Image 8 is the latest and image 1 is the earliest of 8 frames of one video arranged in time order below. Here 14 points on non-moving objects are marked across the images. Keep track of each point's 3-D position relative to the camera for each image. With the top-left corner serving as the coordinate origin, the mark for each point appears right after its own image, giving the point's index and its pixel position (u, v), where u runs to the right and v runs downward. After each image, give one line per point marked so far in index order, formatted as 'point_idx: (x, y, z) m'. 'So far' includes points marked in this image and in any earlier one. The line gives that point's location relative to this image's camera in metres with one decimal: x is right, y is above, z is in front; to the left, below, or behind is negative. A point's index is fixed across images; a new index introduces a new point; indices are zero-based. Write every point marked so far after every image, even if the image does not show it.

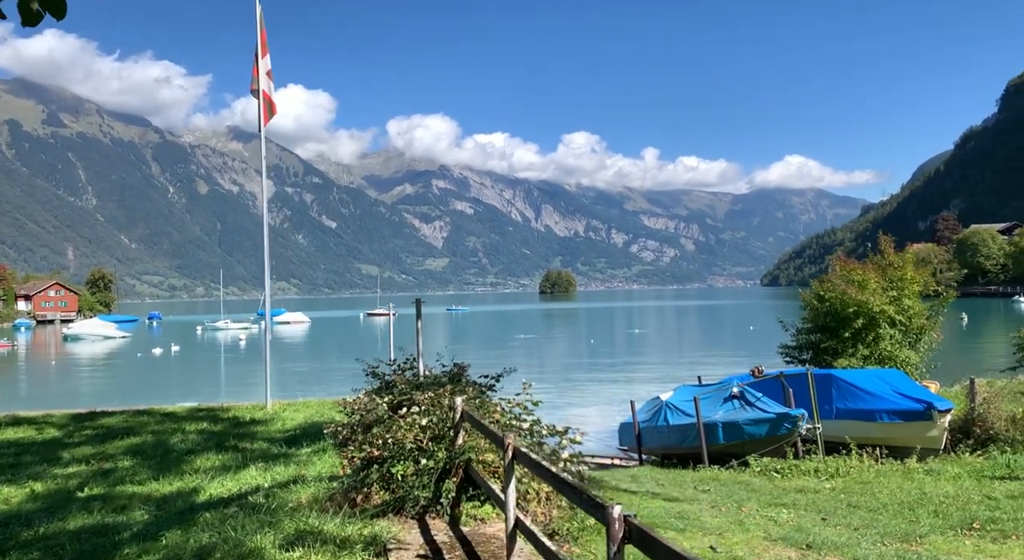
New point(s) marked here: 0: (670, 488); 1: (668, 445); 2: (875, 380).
0: (+2.3, -3.0, +14.0) m
1: (+3.2, -3.4, +19.7) m
2: (+6.9, -1.9, +18.4) m
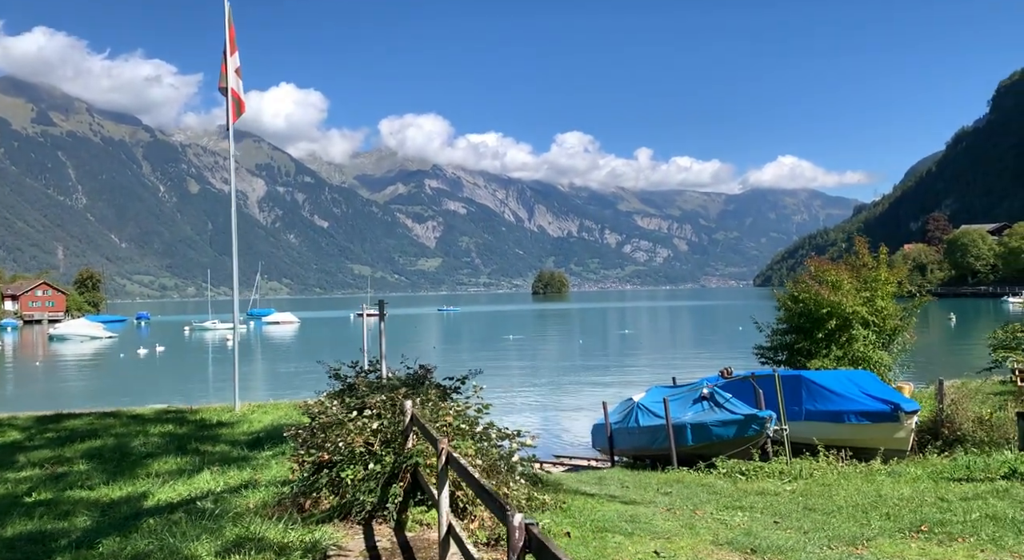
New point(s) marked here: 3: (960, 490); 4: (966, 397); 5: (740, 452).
0: (+1.7, -3.0, +13.9) m
1: (+2.6, -3.4, +19.7) m
2: (+6.3, -1.9, +18.4) m
3: (+5.3, -2.5, +11.6) m
4: (+8.7, -2.2, +18.7) m
5: (+4.1, -3.1, +17.3) m
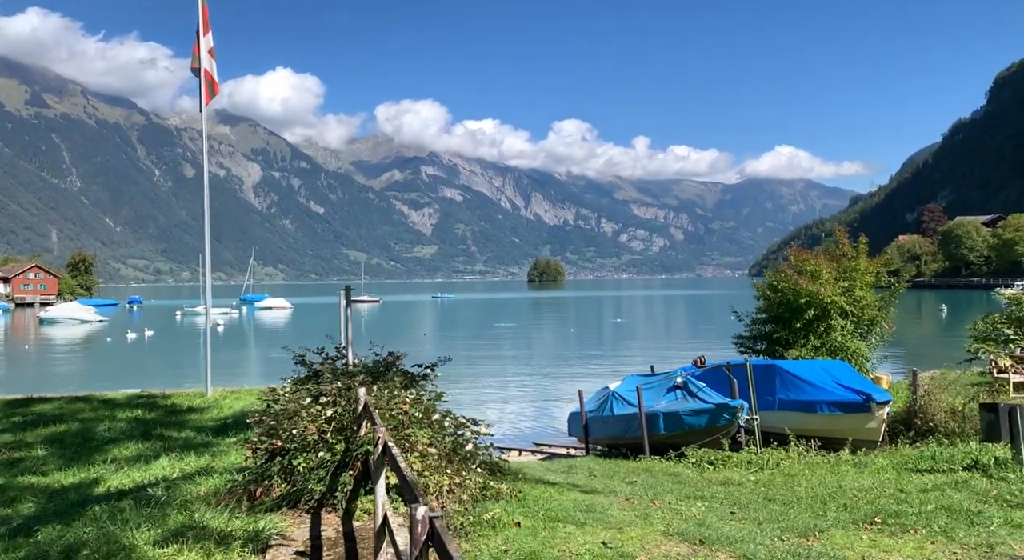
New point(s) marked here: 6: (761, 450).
0: (+1.2, -2.8, +13.8) m
1: (+2.0, -3.1, +19.6) m
2: (+5.8, -1.7, +18.3) m
3: (+4.8, -2.4, +11.5) m
4: (+8.1, -2.1, +18.7) m
5: (+3.6, -2.9, +17.3) m
6: (+4.0, -2.8, +15.8) m
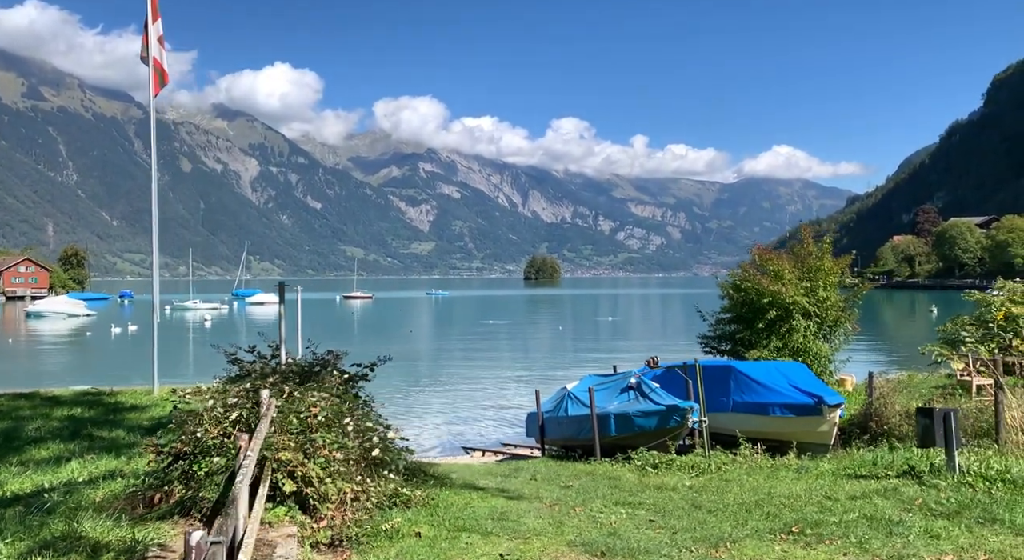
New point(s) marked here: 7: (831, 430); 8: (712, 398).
0: (+0.3, -2.8, +13.5) m
1: (+1.1, -3.1, +19.3) m
2: (+4.8, -1.7, +18.0) m
3: (+3.9, -2.4, +11.2) m
4: (+7.2, -2.1, +18.4) m
5: (+2.6, -2.8, +16.9) m
6: (+3.1, -2.8, +15.5) m
7: (+5.5, -2.6, +16.6) m
8: (+3.8, -2.2, +18.1) m
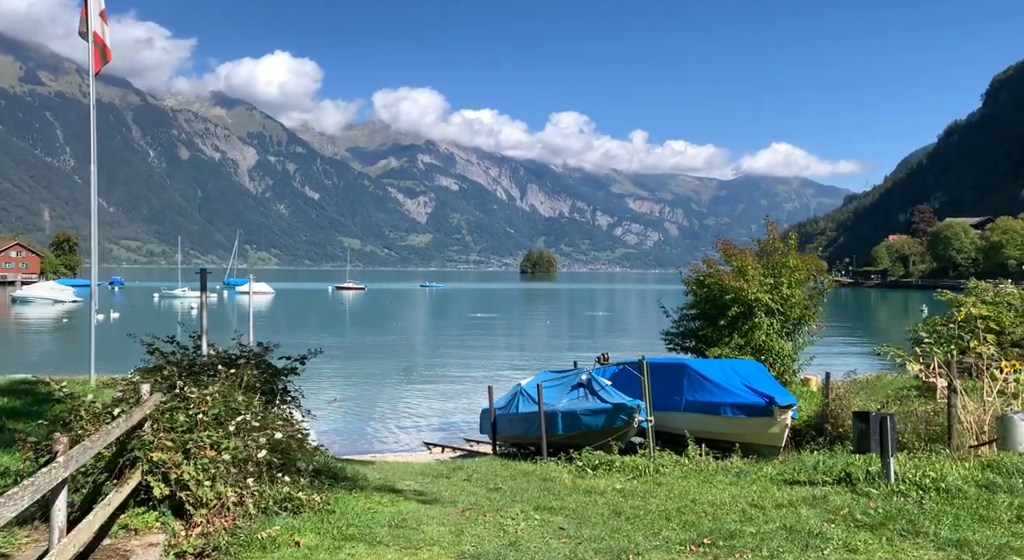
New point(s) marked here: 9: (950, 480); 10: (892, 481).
0: (-0.7, -2.7, +12.9) m
1: (+0.1, -3.0, +18.7) m
2: (+3.8, -1.6, +17.4) m
3: (+2.9, -2.3, +10.6) m
4: (+6.2, -2.0, +17.8) m
5: (+1.6, -2.7, +16.4) m
6: (+2.1, -2.7, +14.9) m
7: (+4.5, -2.5, +16.1) m
8: (+2.8, -2.1, +17.6) m
9: (+4.7, -2.2, +10.5) m
10: (+4.1, -2.2, +10.5) m
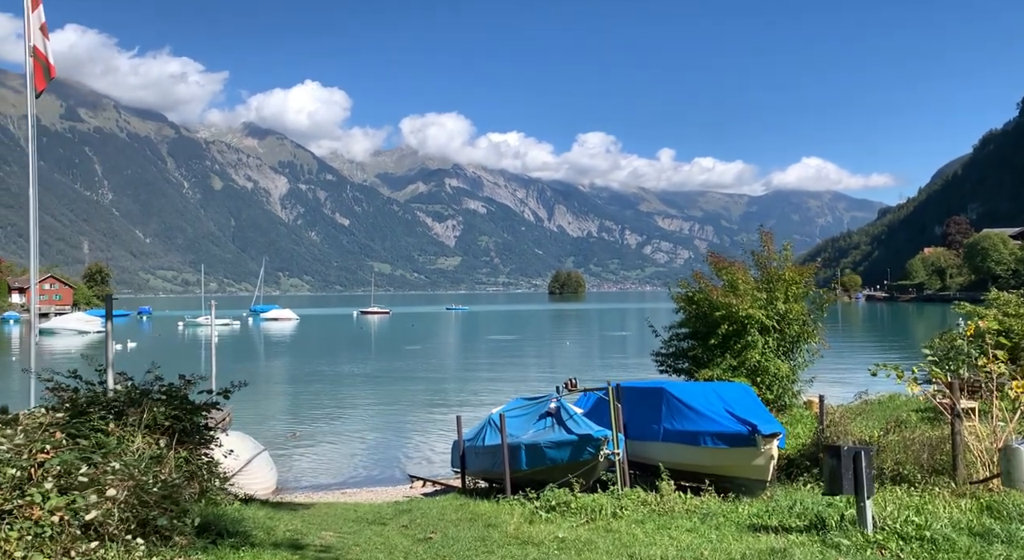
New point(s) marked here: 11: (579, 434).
0: (-1.5, -3.0, +11.4) m
1: (-0.5, -3.3, +17.1) m
2: (+3.2, -1.9, +15.8) m
3: (+2.1, -2.5, +9.0) m
4: (+5.6, -2.2, +16.1) m
5: (+1.0, -3.0, +14.8) m
6: (+1.4, -2.9, +13.3) m
7: (+3.8, -2.7, +14.4) m
8: (+2.1, -2.4, +15.9) m
9: (+3.9, -2.2, +8.8) m
10: (+3.2, -2.3, +8.8) m
11: (+1.0, -2.4, +14.9) m
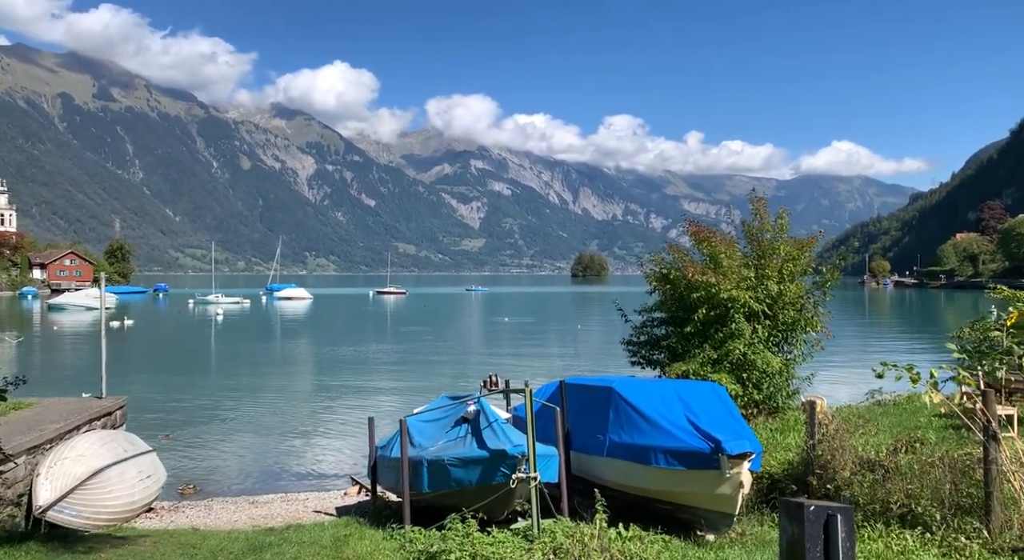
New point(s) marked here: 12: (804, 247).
0: (-2.8, -2.6, +8.1) m
1: (-1.7, -2.9, +13.8) m
2: (+2.0, -1.5, +12.3) m
3: (+0.7, -2.2, +5.6) m
4: (+4.4, -1.9, +12.5) m
5: (-0.3, -2.6, +11.4) m
6: (+0.1, -2.6, +9.9) m
7: (+2.5, -2.4, +10.9) m
8: (+0.9, -2.0, +12.5) m
9: (+2.4, -2.0, +5.3) m
10: (+1.8, -2.0, +5.4) m
11: (-0.2, -2.0, +11.5) m
12: (+5.0, +0.6, +16.8) m
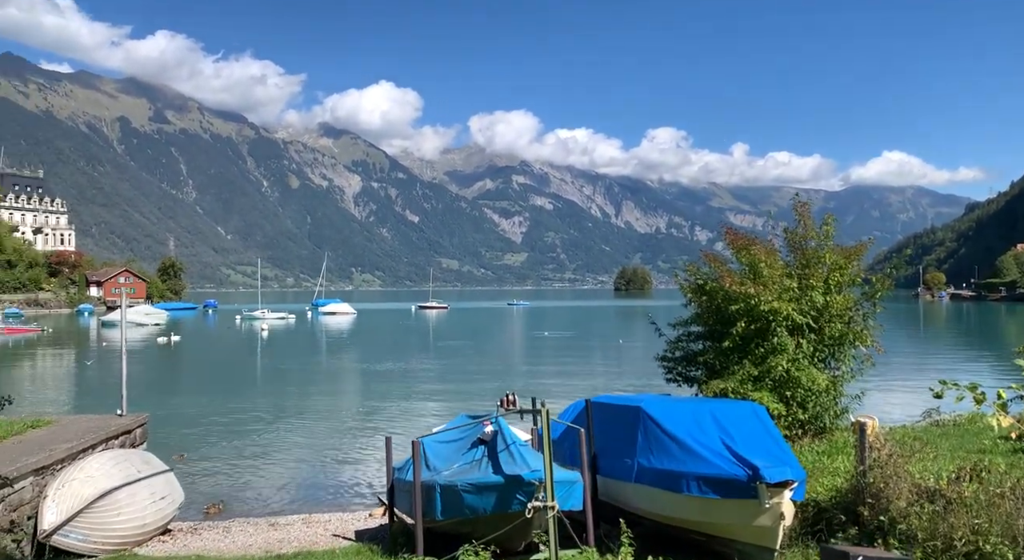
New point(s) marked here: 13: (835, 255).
0: (-2.8, -2.7, +7.2) m
1: (-1.4, -3.0, +12.9) m
2: (+2.2, -1.6, +11.3) m
3: (+0.6, -2.2, +4.6) m
4: (+4.6, -2.0, +11.4) m
5: (-0.1, -2.8, +10.4) m
6: (+0.2, -2.7, +8.9) m
7: (+2.7, -2.5, +9.9) m
8: (+1.2, -2.1, +11.5) m
9: (+2.4, -2.0, +4.3) m
10: (+1.8, -2.0, +4.4) m
11: (0.0, -2.1, +10.6) m
12: (+5.4, +0.4, +15.7) m
13: (+5.1, +0.4, +15.6) m
